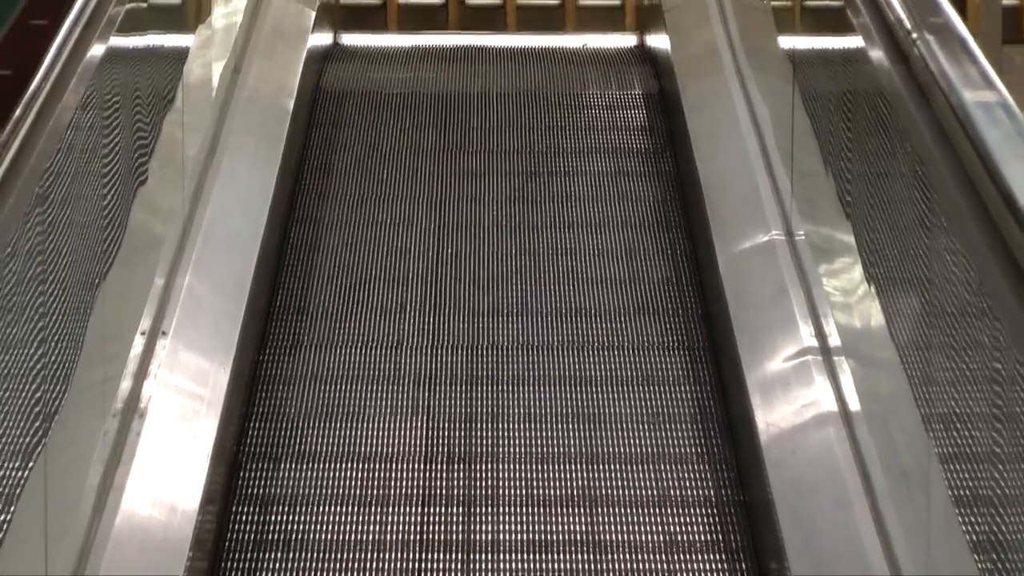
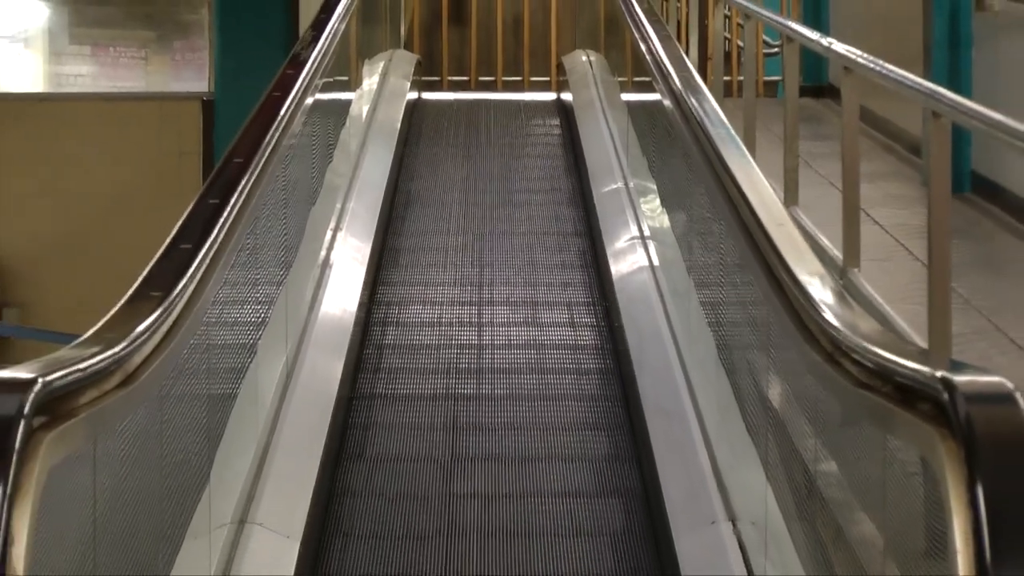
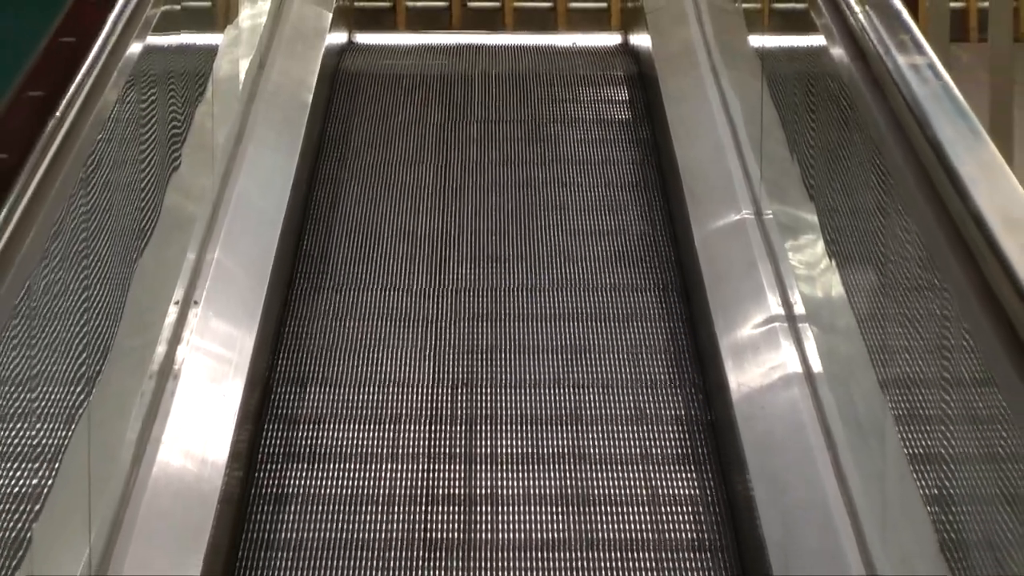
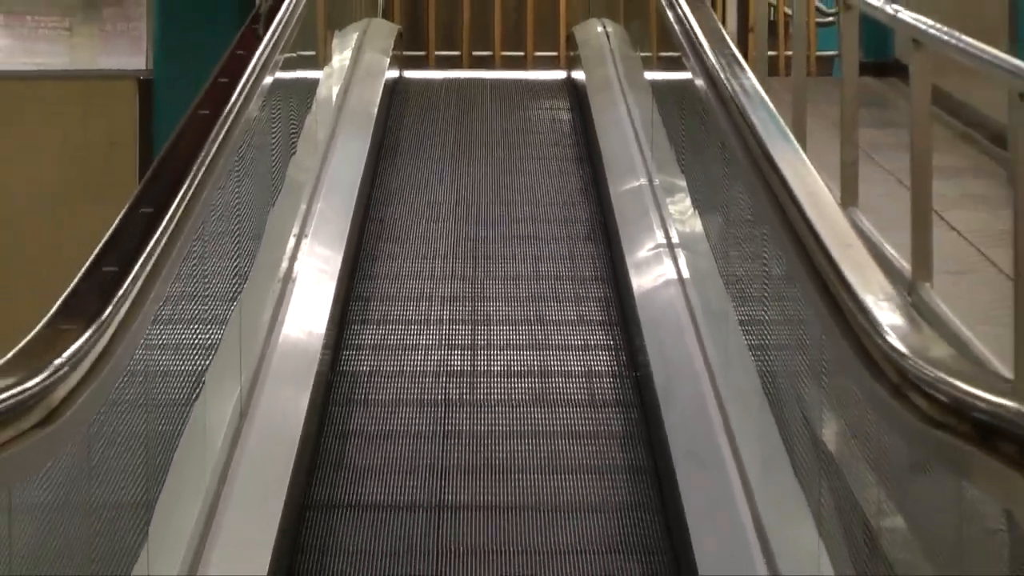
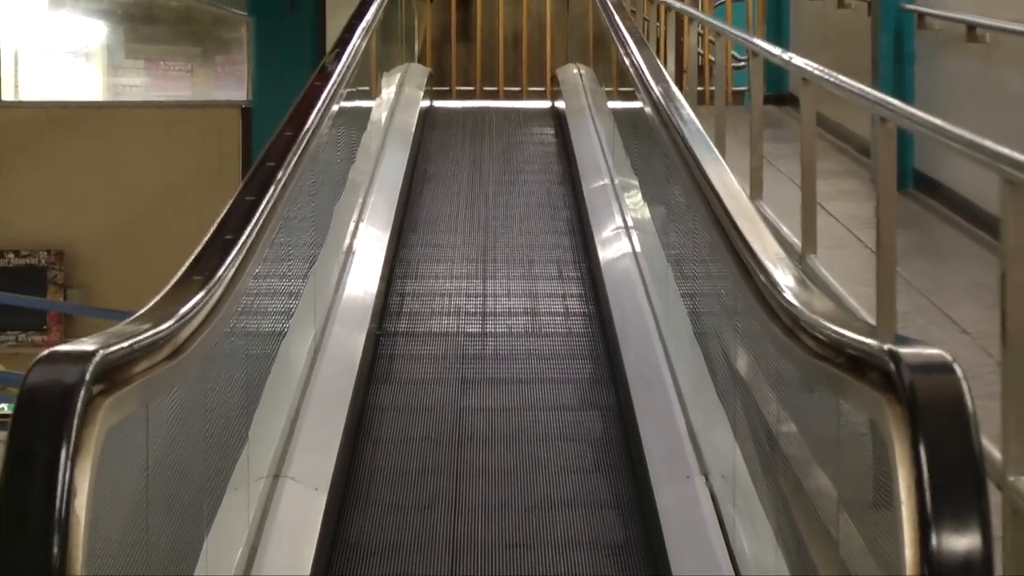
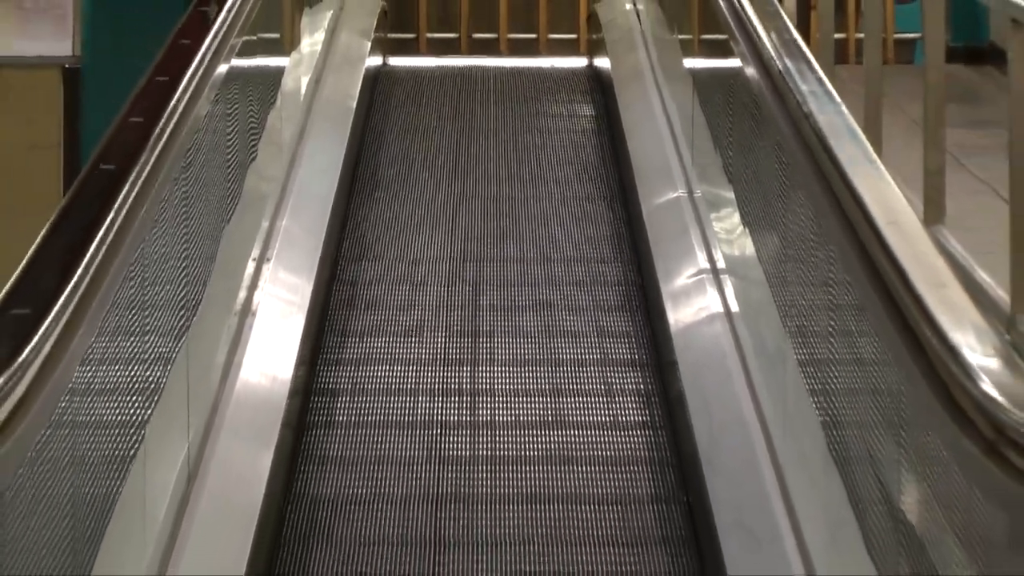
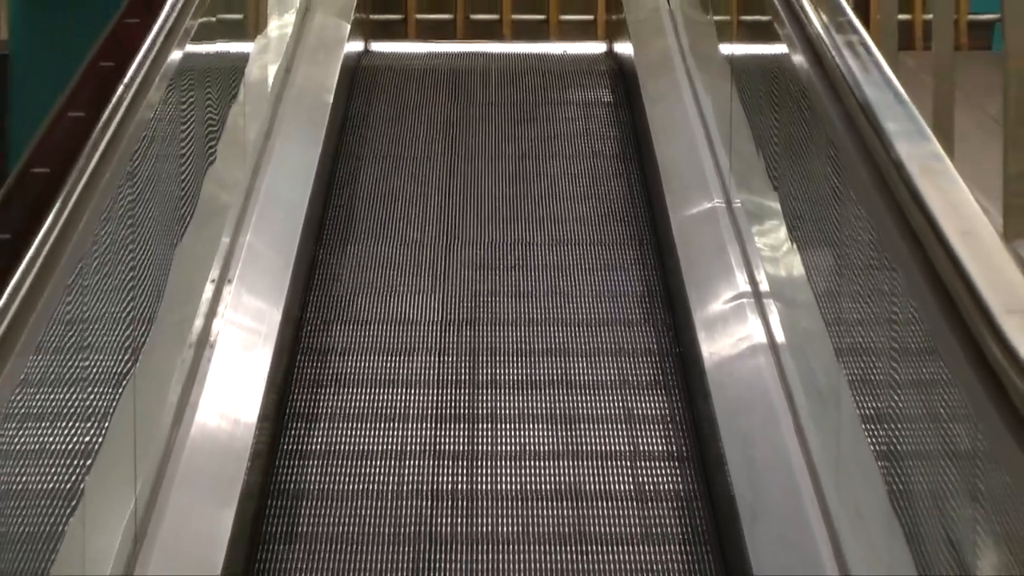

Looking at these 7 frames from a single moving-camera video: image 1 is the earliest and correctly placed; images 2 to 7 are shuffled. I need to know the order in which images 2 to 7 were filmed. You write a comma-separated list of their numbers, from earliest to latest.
3, 7, 6, 4, 2, 5
